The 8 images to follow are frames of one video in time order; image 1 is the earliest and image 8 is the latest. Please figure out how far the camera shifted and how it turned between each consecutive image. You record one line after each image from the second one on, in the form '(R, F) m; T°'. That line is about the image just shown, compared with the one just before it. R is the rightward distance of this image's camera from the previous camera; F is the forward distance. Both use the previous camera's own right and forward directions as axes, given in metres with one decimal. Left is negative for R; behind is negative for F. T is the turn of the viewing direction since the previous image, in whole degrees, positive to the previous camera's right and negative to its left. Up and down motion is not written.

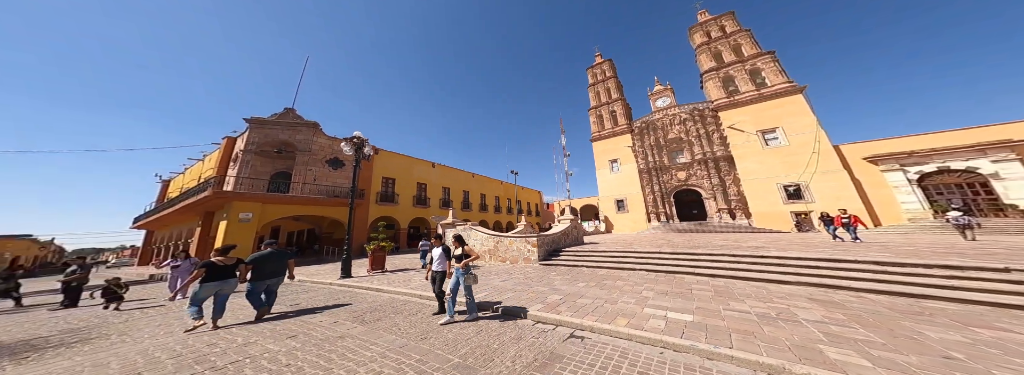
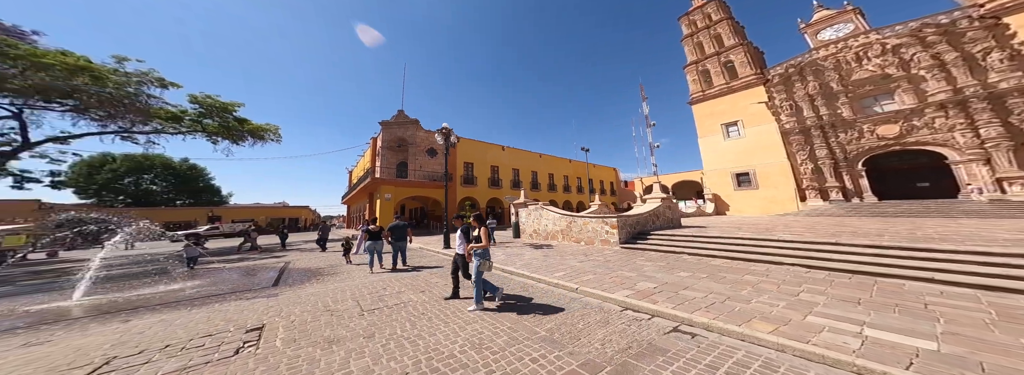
(-0.1, 0.0) m; -19°
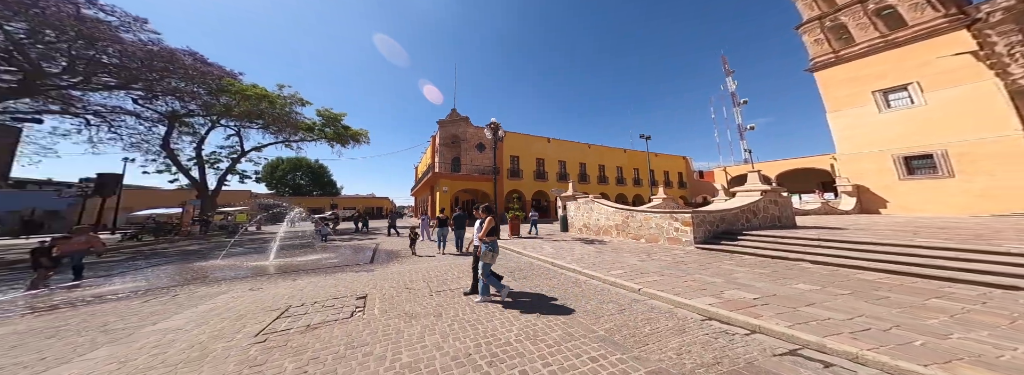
(-0.1, 0.0) m; -13°
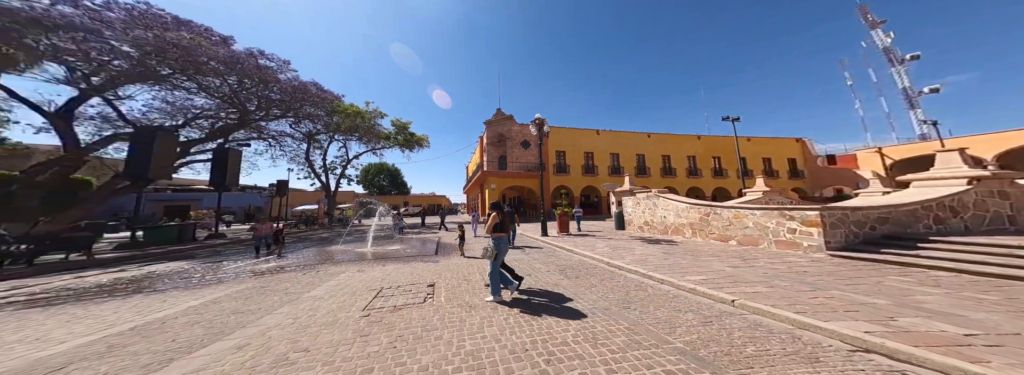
(-0.3, 0.0) m; -14°
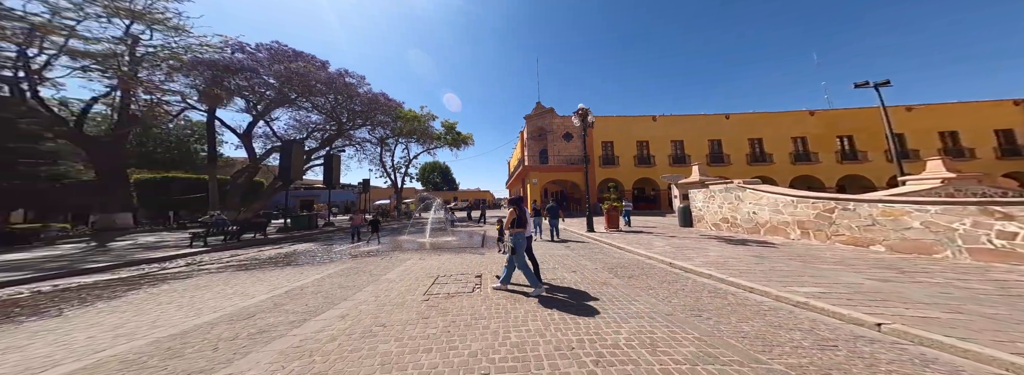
(-0.5, +0.1) m; -13°
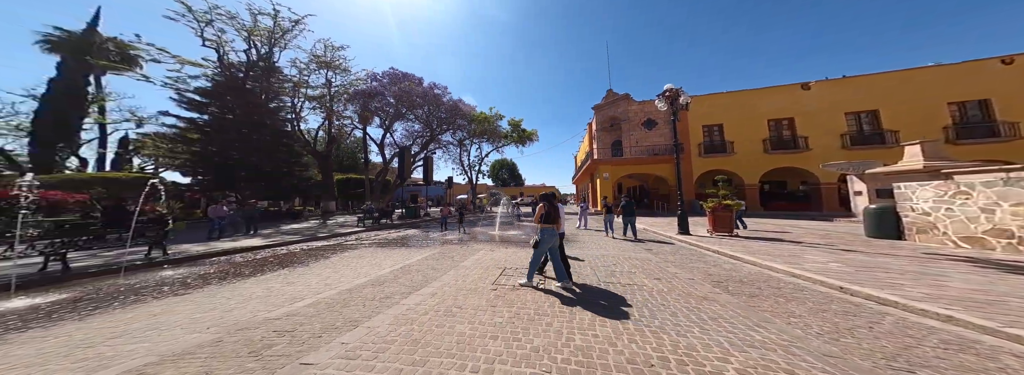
(-2.6, +0.3) m; -21°
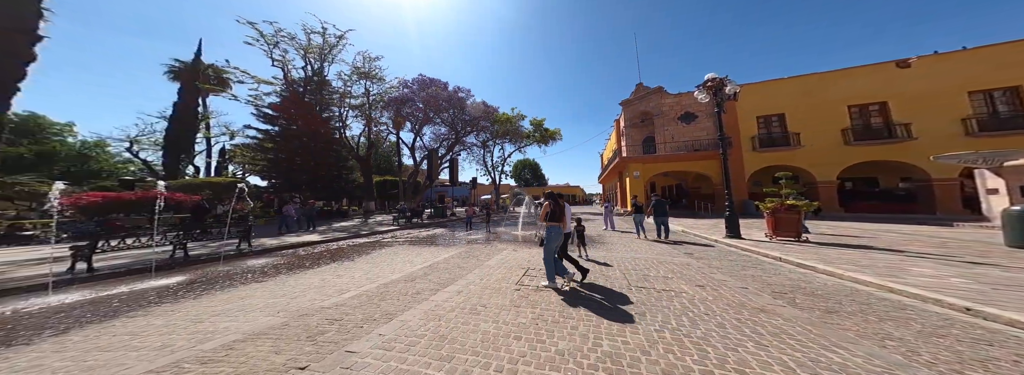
(+3.1, -0.2) m; 0°
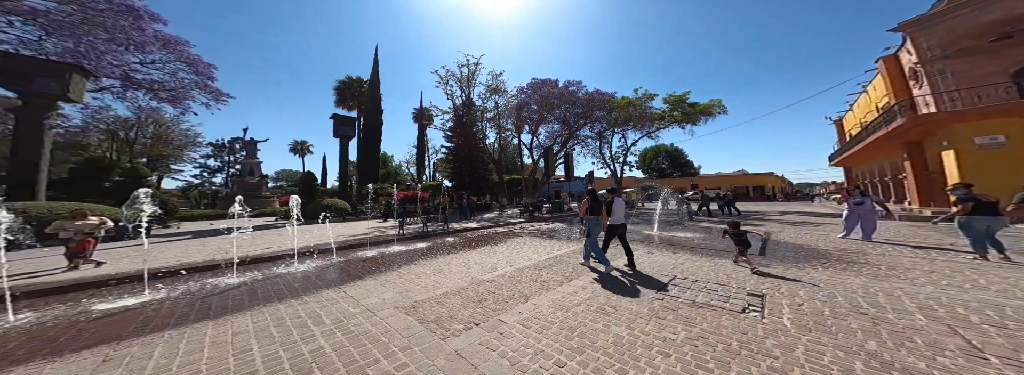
(-2.9, -0.2) m; -34°
